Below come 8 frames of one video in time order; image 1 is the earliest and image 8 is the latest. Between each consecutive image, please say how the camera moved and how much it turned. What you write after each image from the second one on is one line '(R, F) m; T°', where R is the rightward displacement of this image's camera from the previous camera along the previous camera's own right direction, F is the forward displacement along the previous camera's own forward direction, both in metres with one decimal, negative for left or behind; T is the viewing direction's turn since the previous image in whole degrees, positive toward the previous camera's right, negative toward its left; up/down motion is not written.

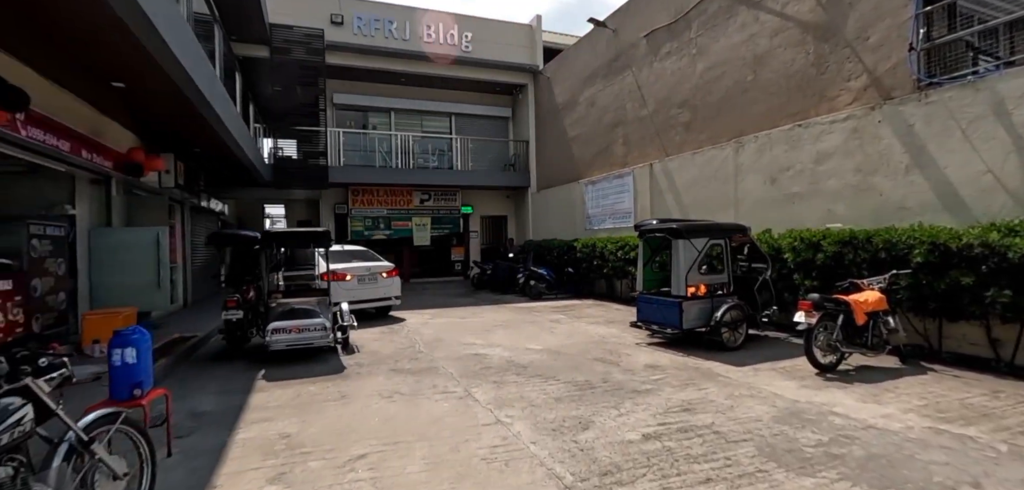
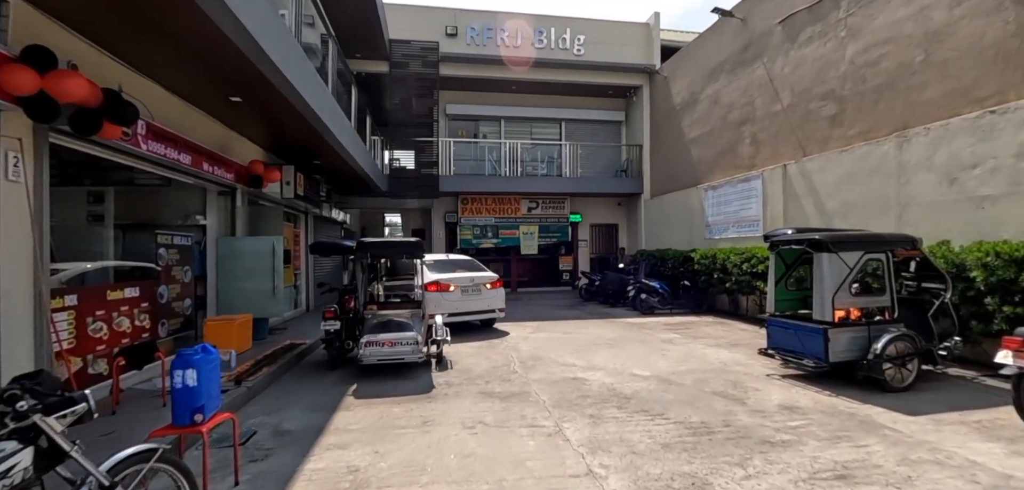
(+0.1, +0.5) m; -13°
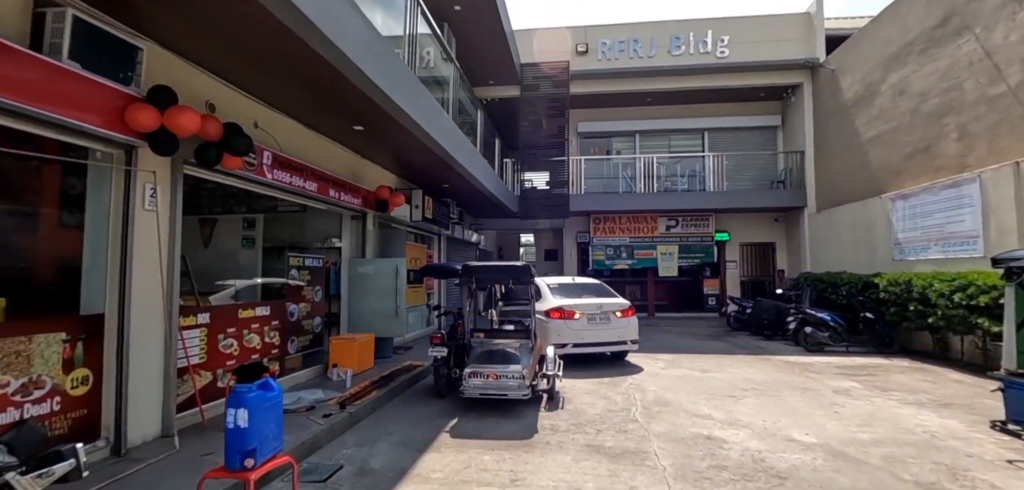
(+0.2, +0.6) m; -17°
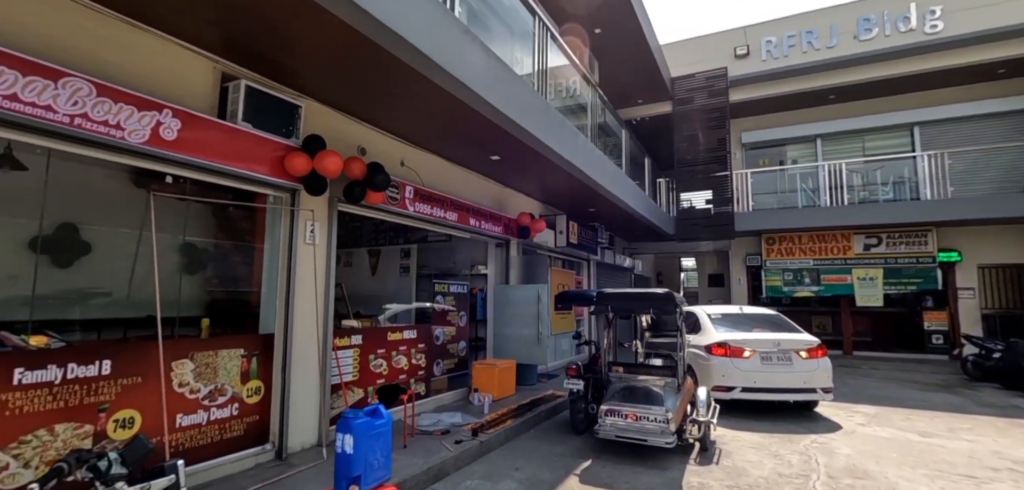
(+0.3, +0.2) m; -19°
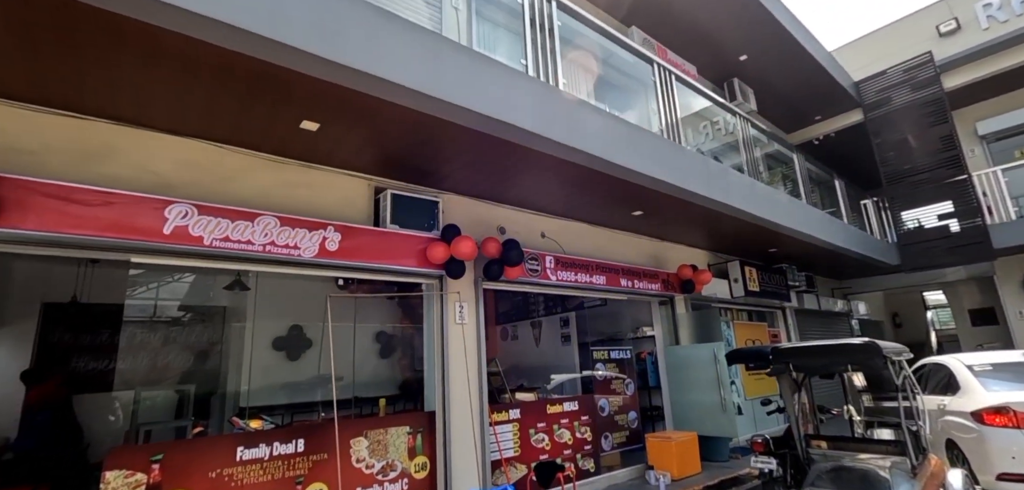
(+0.3, +0.1) m; -20°
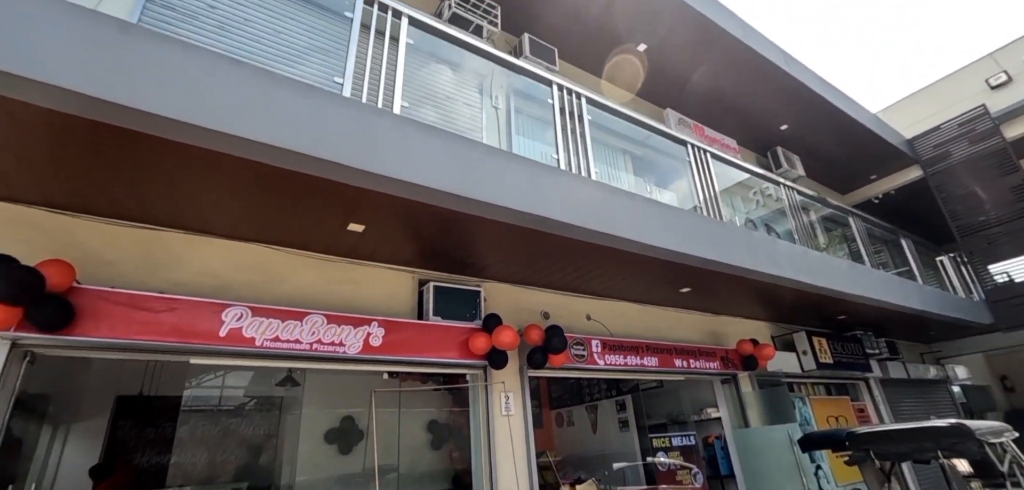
(+0.1, 0.0) m; -6°
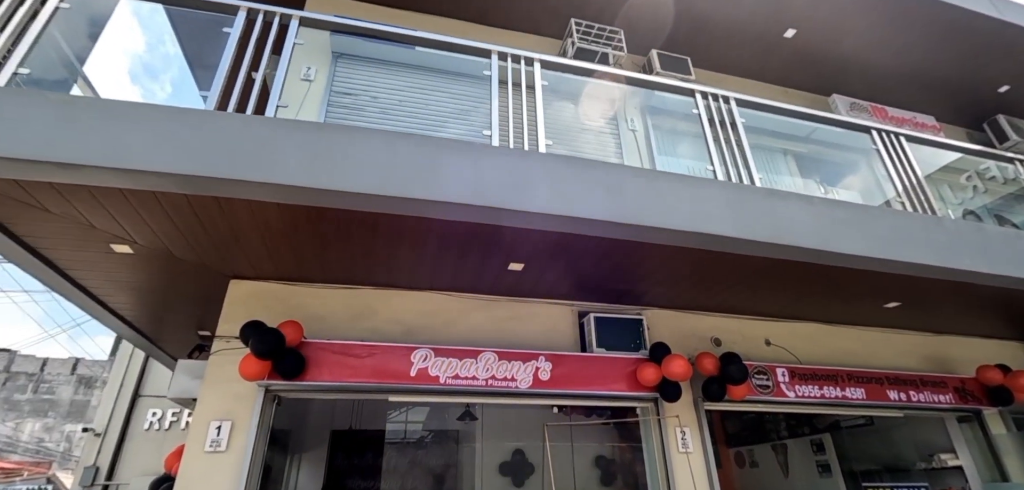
(-0.1, 0.0) m; -17°
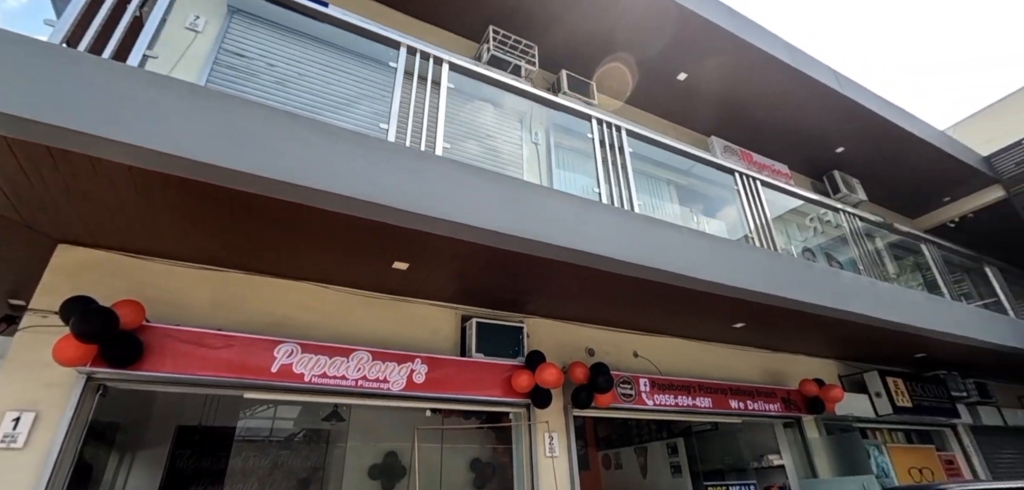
(+0.1, 0.0) m; +12°
